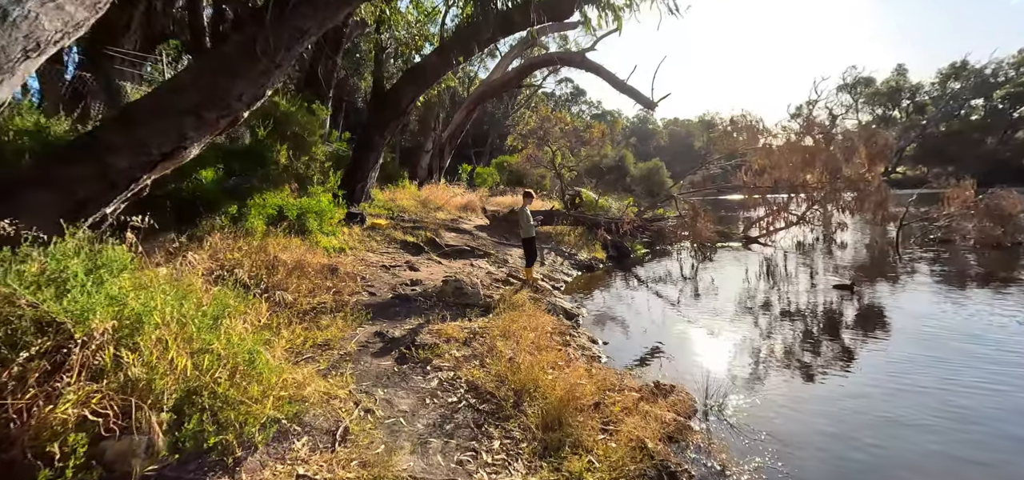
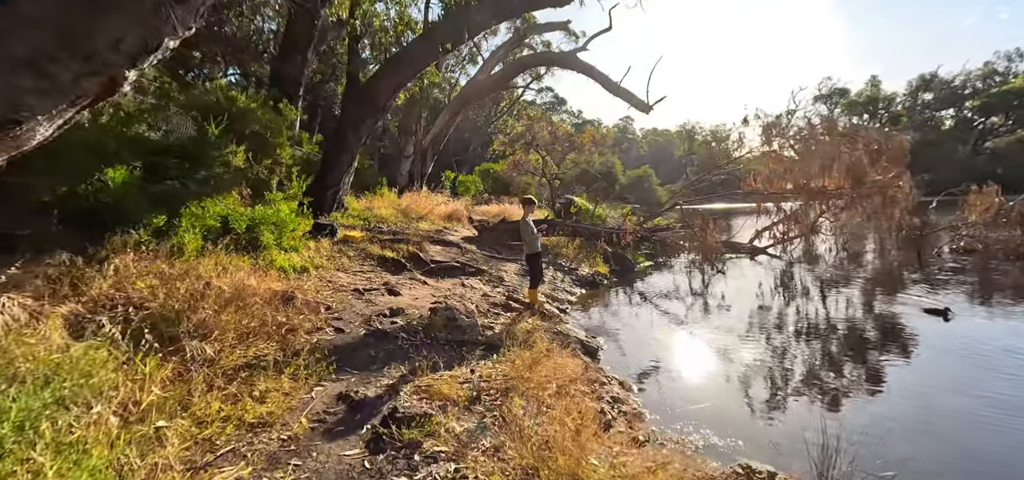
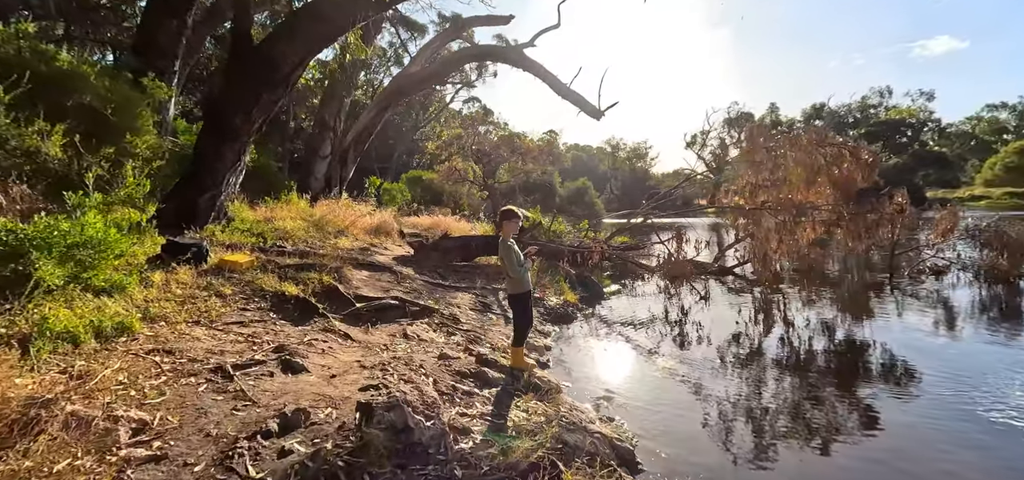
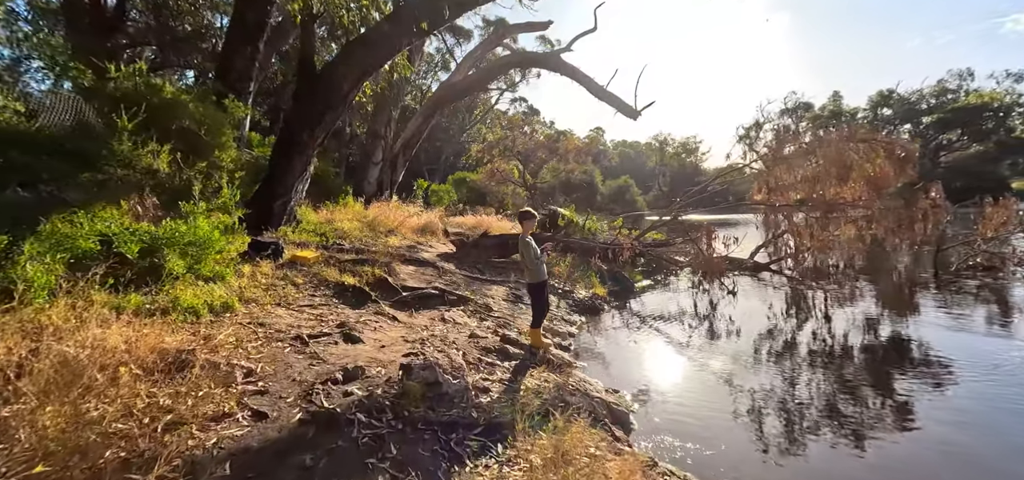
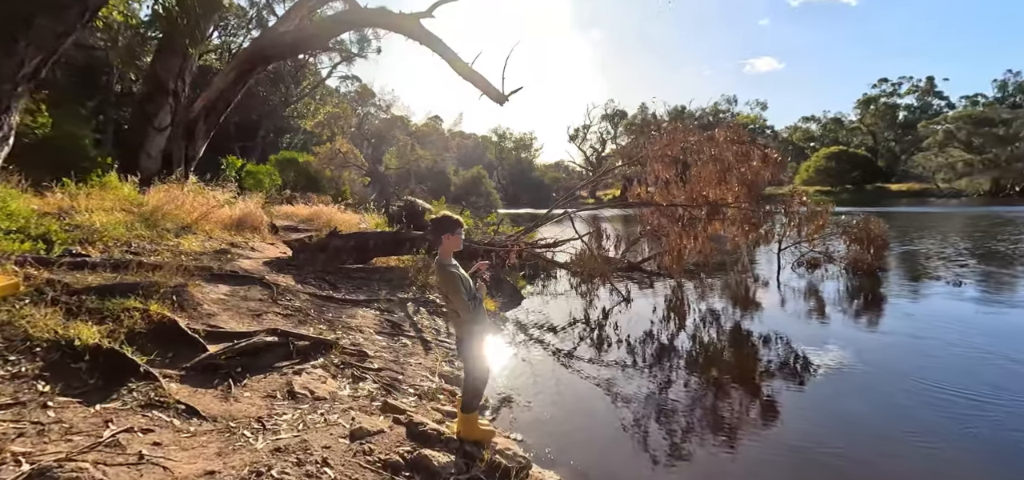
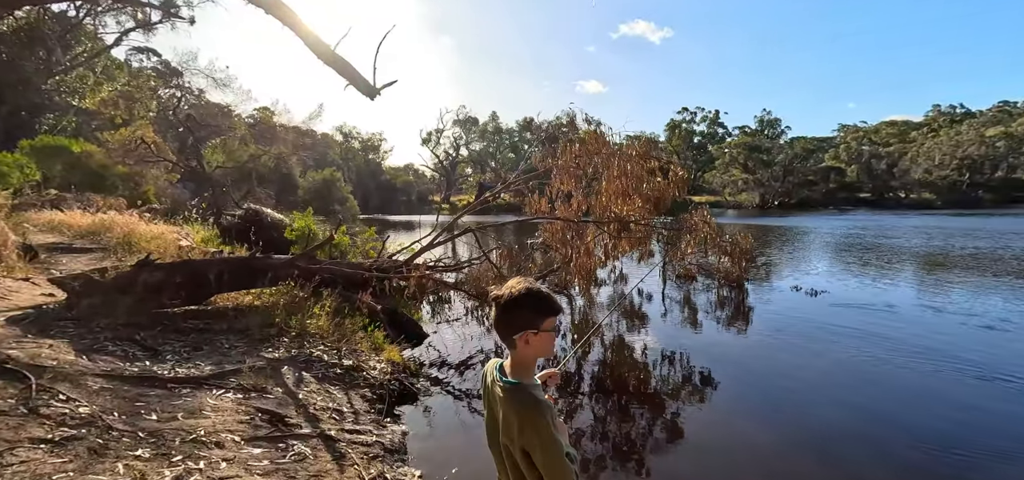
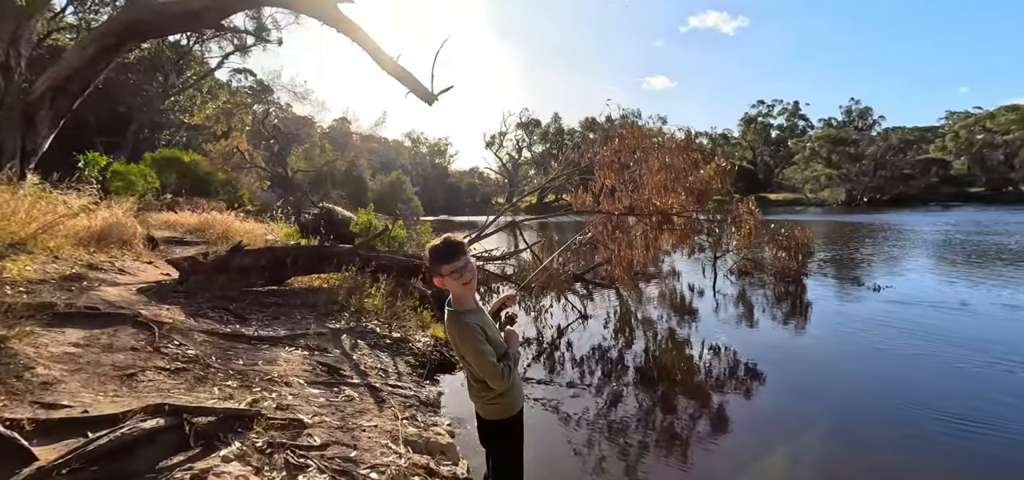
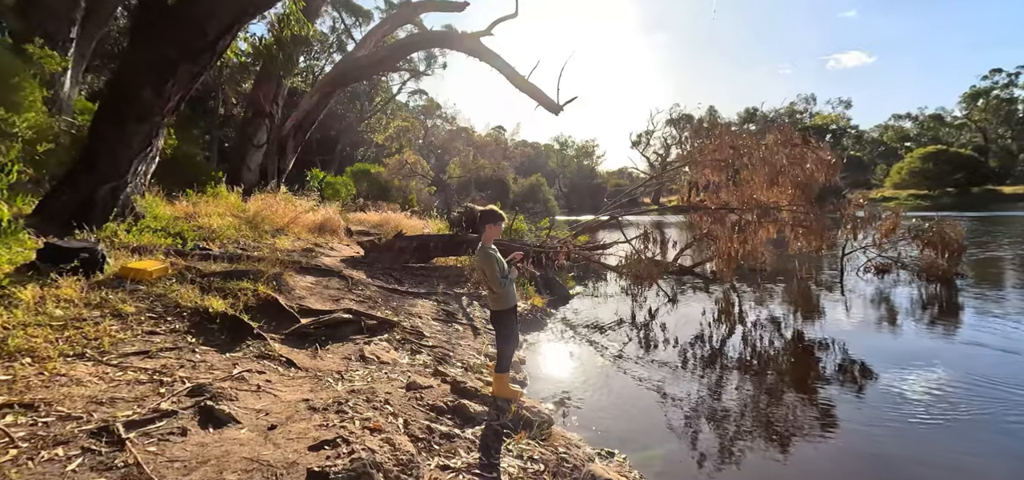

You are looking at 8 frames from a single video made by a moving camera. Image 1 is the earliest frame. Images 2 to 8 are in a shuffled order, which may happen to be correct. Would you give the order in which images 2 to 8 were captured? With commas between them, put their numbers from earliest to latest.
2, 4, 3, 8, 5, 7, 6
